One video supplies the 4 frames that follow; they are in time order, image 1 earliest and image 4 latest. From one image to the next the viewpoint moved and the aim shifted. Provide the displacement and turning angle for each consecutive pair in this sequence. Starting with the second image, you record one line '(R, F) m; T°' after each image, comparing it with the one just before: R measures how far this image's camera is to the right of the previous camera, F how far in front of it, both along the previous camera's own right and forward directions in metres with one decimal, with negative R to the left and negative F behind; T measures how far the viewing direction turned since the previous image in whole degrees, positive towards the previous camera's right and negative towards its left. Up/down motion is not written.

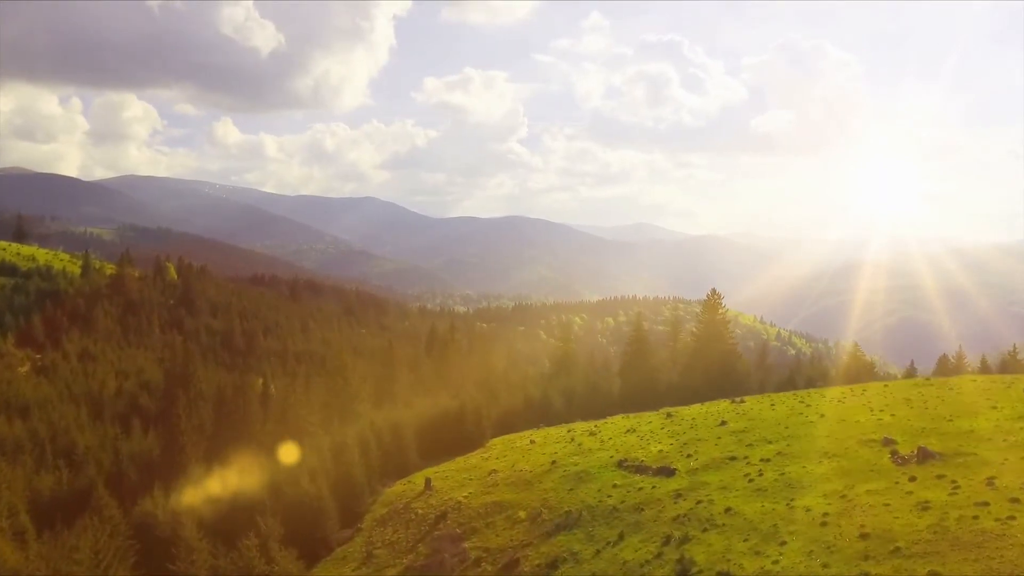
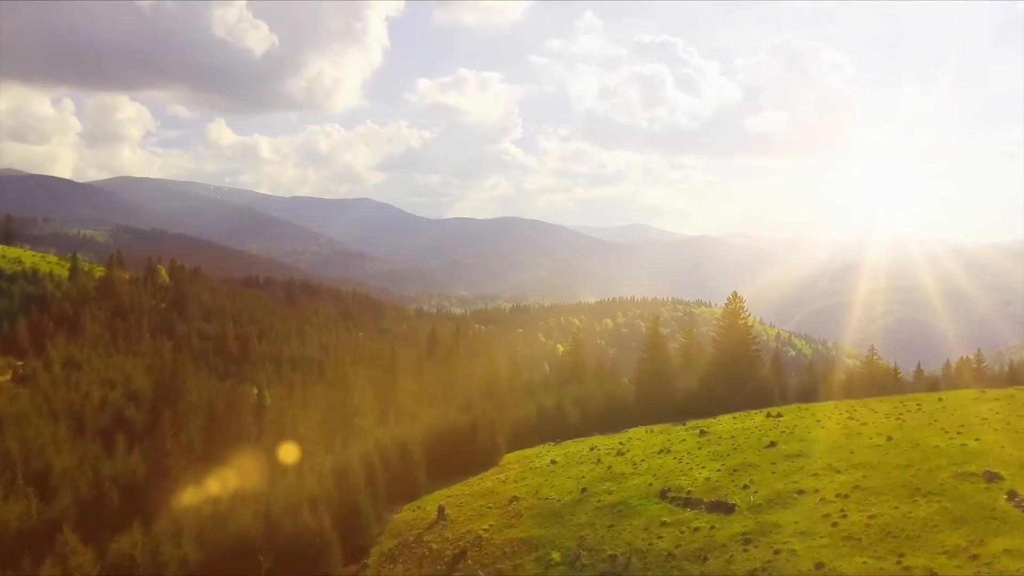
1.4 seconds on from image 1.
(-0.3, +1.0) m; 0°
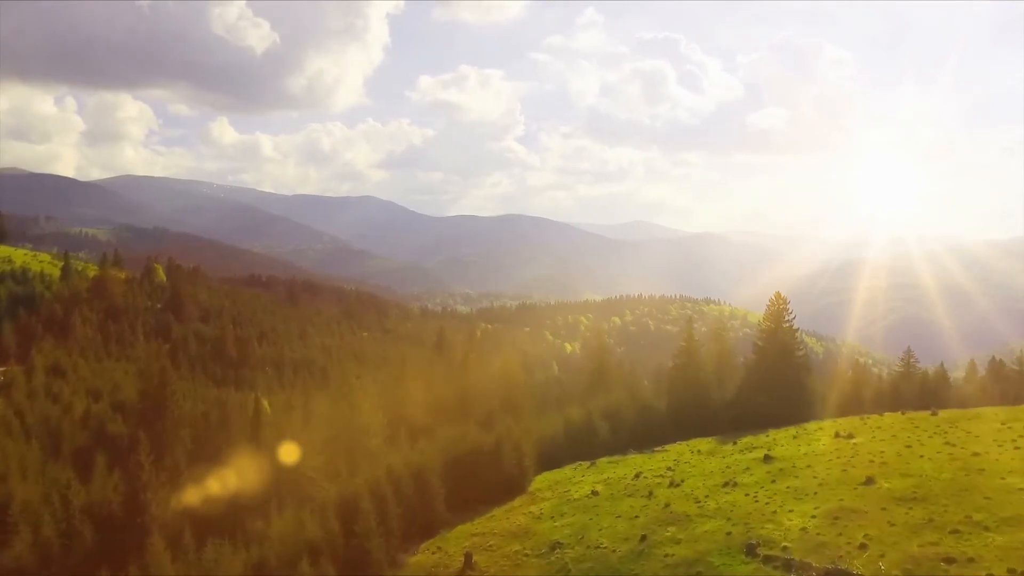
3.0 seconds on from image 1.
(-0.4, +1.4) m; 0°
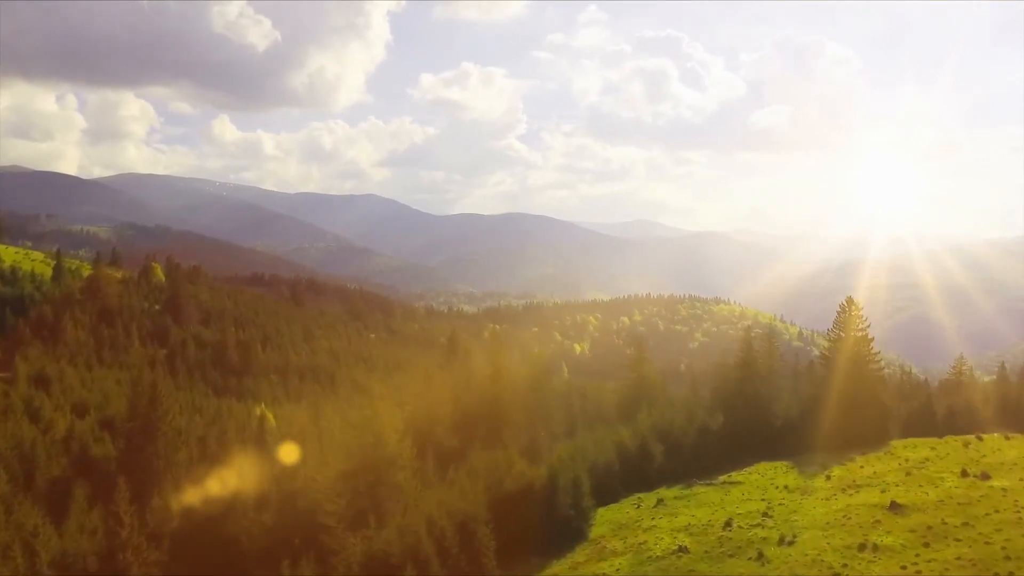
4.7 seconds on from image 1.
(-0.7, +1.7) m; 0°
